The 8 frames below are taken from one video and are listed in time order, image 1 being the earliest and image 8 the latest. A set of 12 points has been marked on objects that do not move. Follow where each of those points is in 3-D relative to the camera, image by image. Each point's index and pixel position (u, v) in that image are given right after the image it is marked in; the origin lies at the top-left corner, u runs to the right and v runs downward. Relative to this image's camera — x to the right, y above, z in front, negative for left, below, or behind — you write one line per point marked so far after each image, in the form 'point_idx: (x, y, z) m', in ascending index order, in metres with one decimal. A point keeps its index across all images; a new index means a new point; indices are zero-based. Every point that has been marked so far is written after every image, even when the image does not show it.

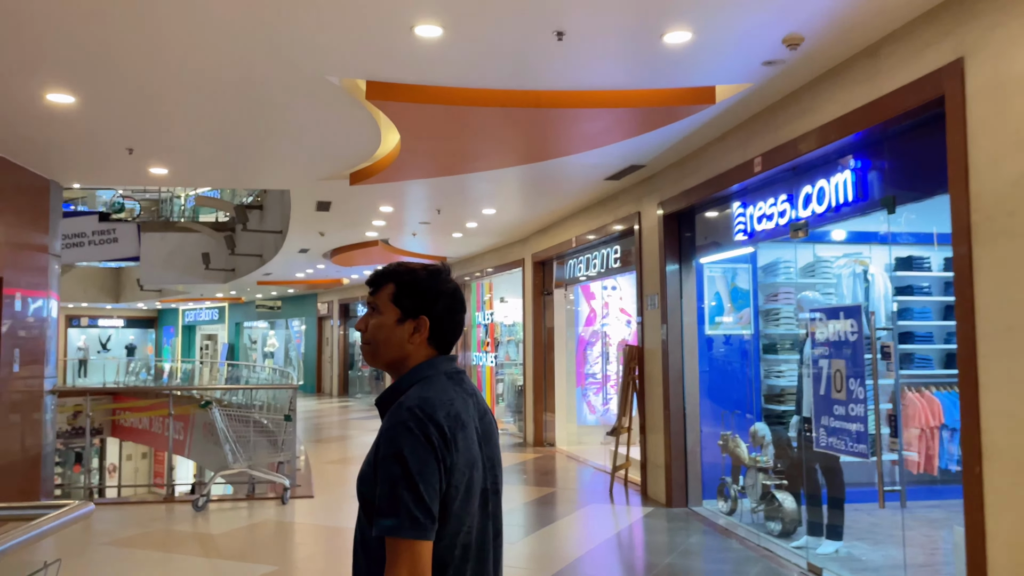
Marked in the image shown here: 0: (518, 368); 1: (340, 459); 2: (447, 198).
0: (+0.1, -1.1, +10.4) m
1: (-1.8, -1.8, +7.9) m
2: (-0.6, +0.8, +7.0) m
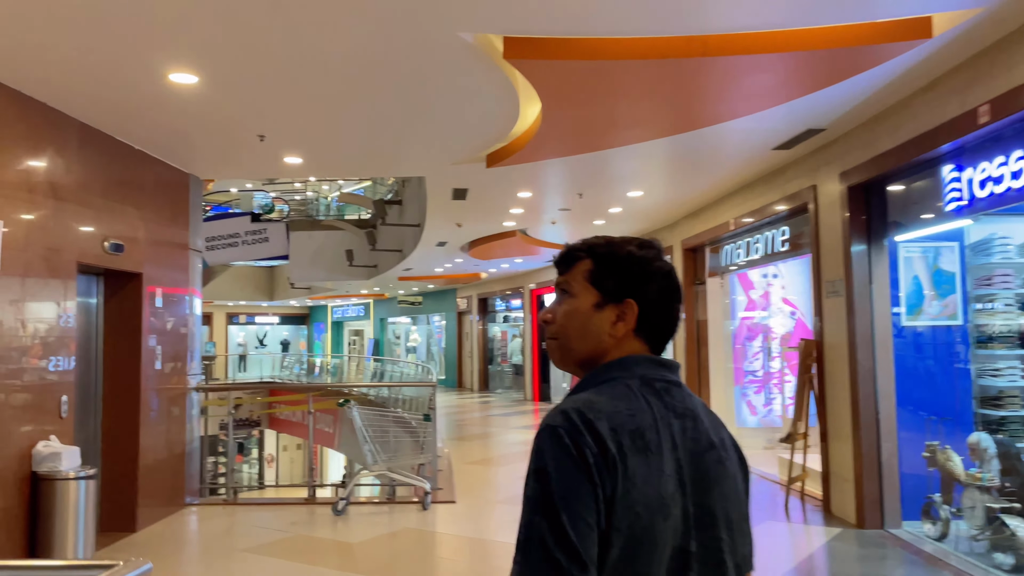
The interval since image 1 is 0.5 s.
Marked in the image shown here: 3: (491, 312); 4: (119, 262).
0: (+1.9, -1.0, +9.7) m
1: (-0.3, -1.7, +7.5) m
2: (+0.7, +0.9, +6.5) m
3: (-0.5, -0.5, +16.8) m
4: (-2.4, +0.2, +4.7) m
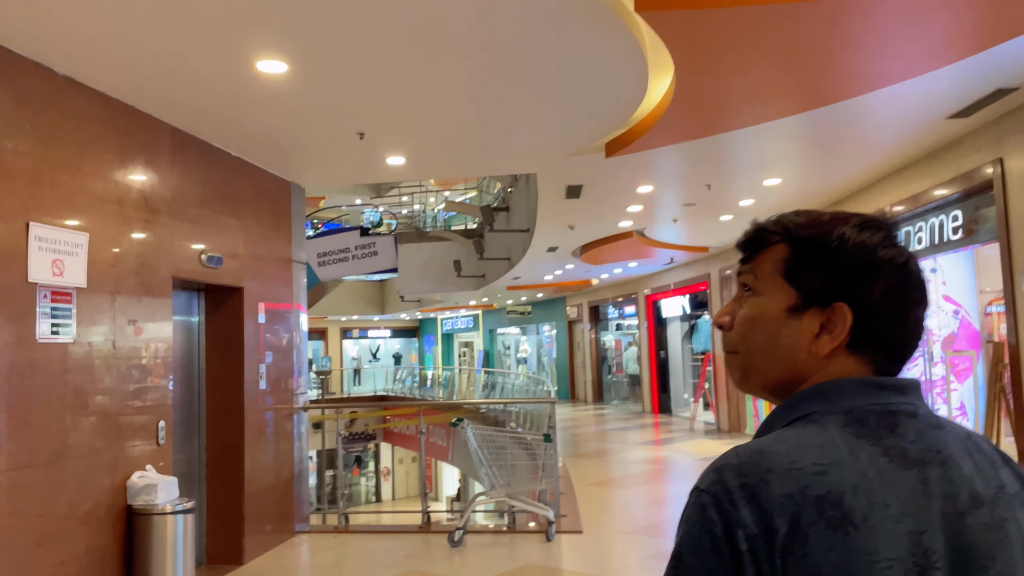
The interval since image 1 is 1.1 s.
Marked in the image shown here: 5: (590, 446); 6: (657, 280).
0: (+3.3, -1.0, +8.7) m
1: (+0.8, -1.7, +6.9) m
2: (+1.6, +0.9, +5.8) m
3: (+1.9, -0.7, +16.1) m
4: (-1.7, +0.1, +4.4) m
5: (+1.0, -2.0, +9.6) m
6: (+2.4, +0.1, +12.9) m
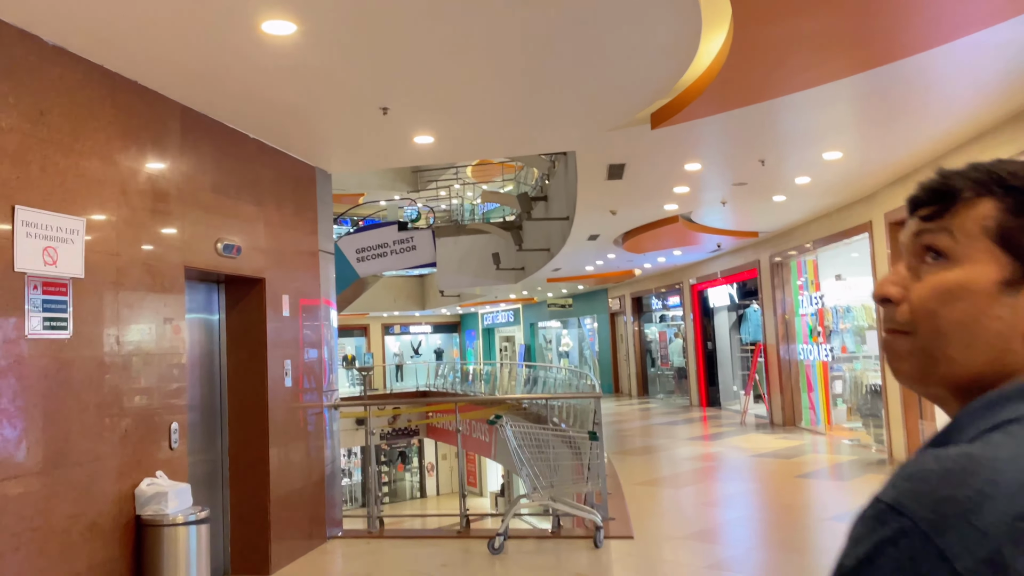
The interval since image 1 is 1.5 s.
0: (+3.8, -0.8, +8.2) m
1: (+1.2, -1.6, +6.5) m
2: (+1.8, +1.0, +5.3) m
3: (+2.7, -0.5, +15.6) m
4: (-1.5, +0.1, +4.1) m
5: (+1.5, -1.8, +9.2) m
6: (+3.1, +0.3, +12.4) m
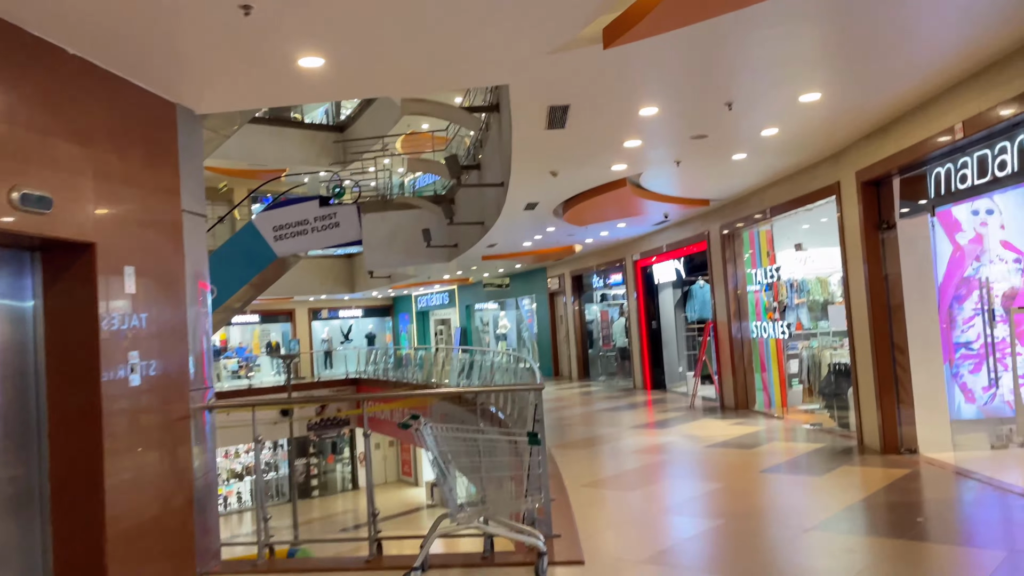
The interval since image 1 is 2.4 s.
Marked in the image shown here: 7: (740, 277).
0: (+3.1, -0.5, +7.5) m
1: (+0.7, -1.4, +5.7) m
2: (+1.4, +1.2, +4.4) m
3: (+1.4, -0.1, +14.8) m
4: (-1.8, +0.3, +3.1) m
5: (+0.8, -1.6, +8.3) m
6: (+2.0, +0.7, +11.6) m
7: (+2.7, +0.1, +9.0) m
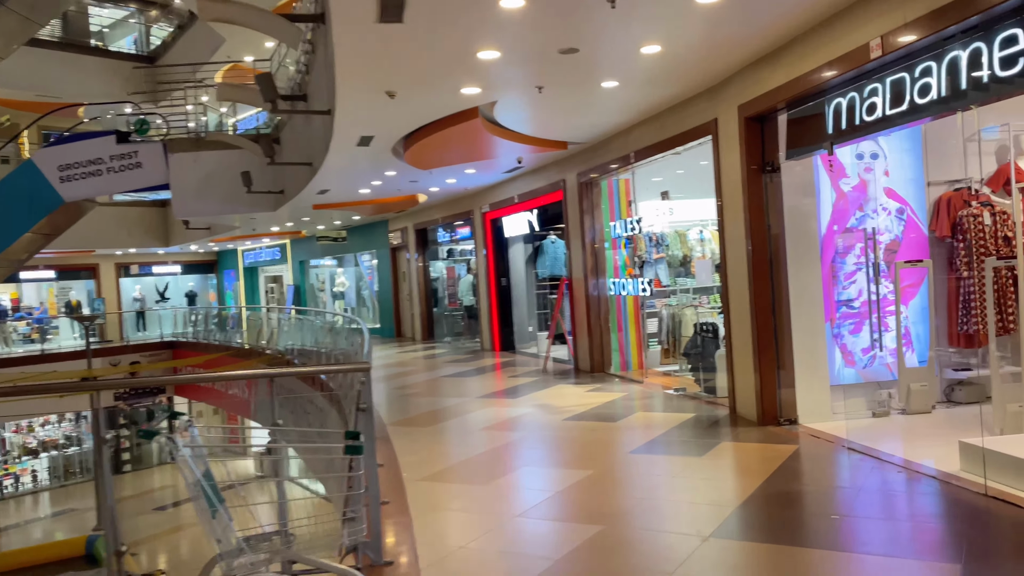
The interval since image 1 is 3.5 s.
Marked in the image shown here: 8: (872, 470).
0: (+1.6, -0.1, +6.9) m
1: (-0.4, -1.1, +4.7) m
2: (+0.6, +1.4, +3.5) m
3: (-1.4, +0.8, +13.7) m
4: (-2.3, +0.4, +1.5) m
5: (-0.8, -1.1, +7.3) m
6: (-0.2, +1.3, +10.7) m
7: (+0.9, +0.6, +8.3) m
8: (+1.9, -1.0, +4.2) m
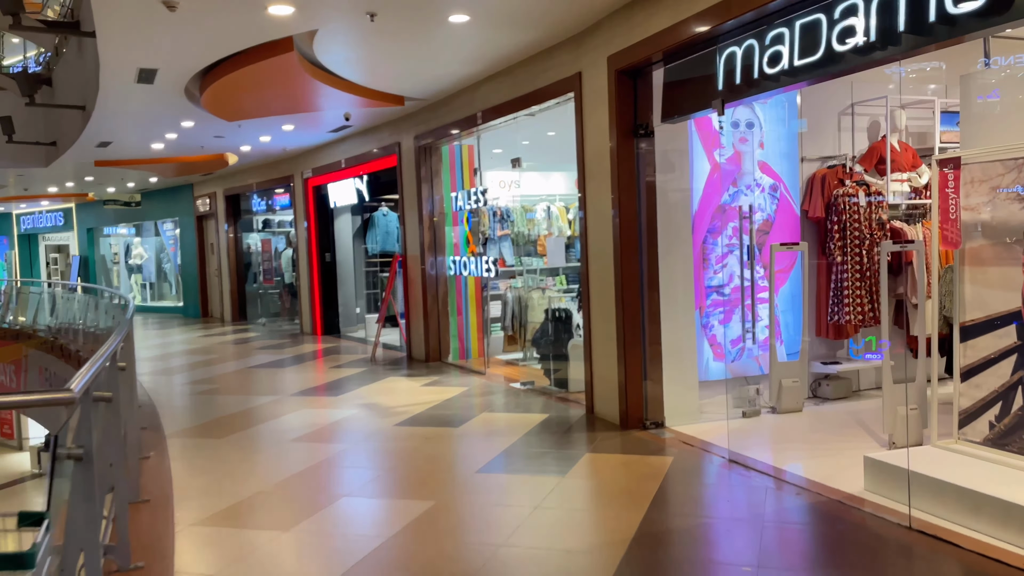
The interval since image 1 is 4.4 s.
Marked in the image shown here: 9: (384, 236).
0: (+0.2, +0.1, +6.2) m
1: (-1.3, -1.0, +3.6) m
2: (0.0, +1.5, +2.6) m
3: (-4.2, +1.2, +12.2) m
4: (-2.4, +0.5, +0.1) m
5: (-2.2, -0.9, +6.1) m
6: (-2.3, +1.6, +9.4) m
7: (-0.7, +0.8, +7.4) m
8: (+1.1, -0.9, +3.6) m
9: (-1.5, +0.6, +8.8) m
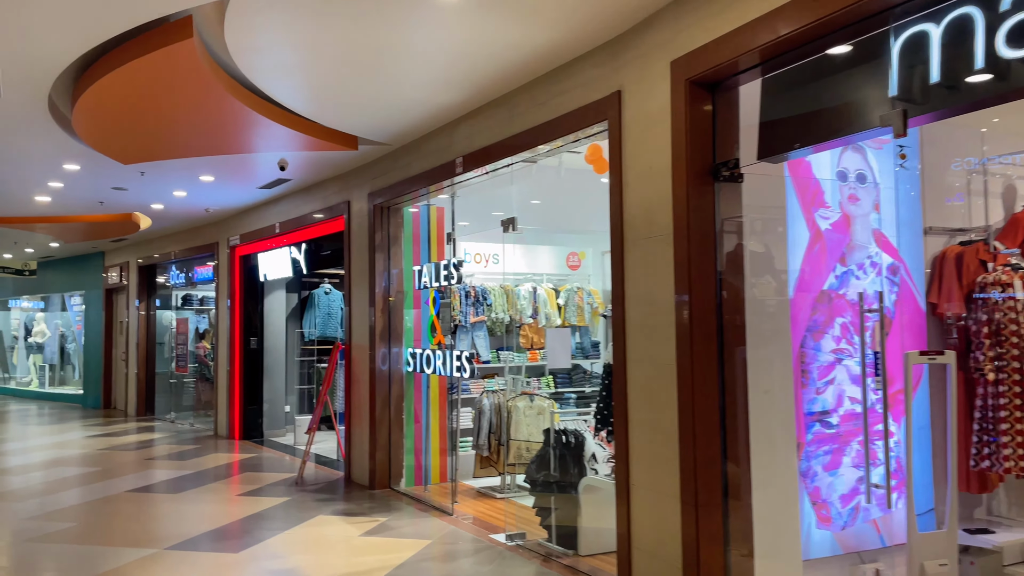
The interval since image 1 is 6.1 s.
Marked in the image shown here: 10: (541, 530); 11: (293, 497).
0: (+0.1, -0.6, +4.6) m
1: (-1.2, -1.3, +1.8) m
2: (+0.2, +1.3, +1.1) m
3: (-4.7, 0.0, +10.3) m
4: (-2.1, +0.6, -1.6) m
5: (-2.4, -1.4, +4.2) m
6: (-2.6, +0.7, +7.8) m
7: (-0.9, +0.1, +5.8) m
8: (+1.1, -1.3, +2.0) m
9: (-1.7, -0.3, +7.1) m
10: (+0.1, -1.3, +4.3) m
11: (-1.6, -1.5, +5.5) m
